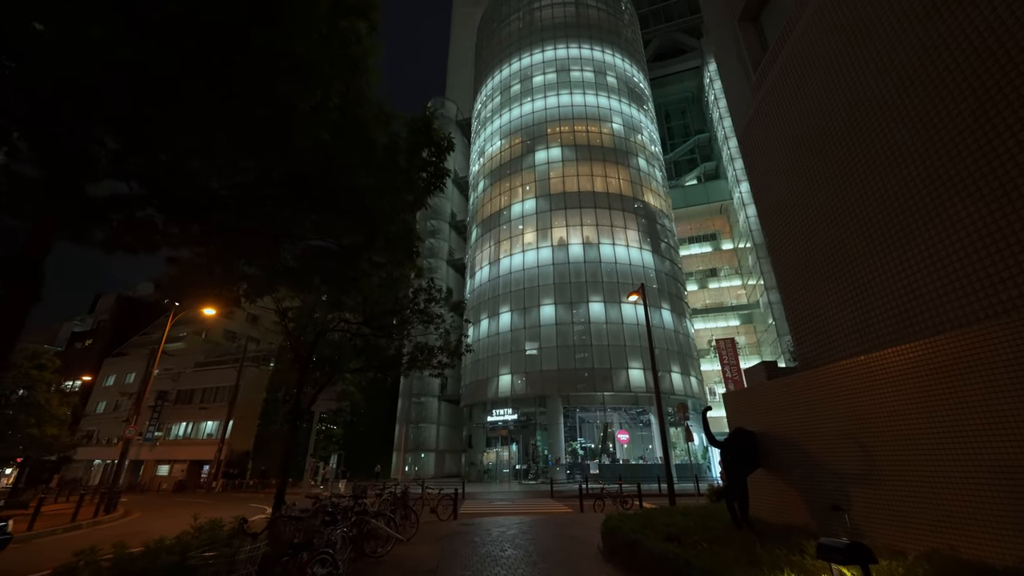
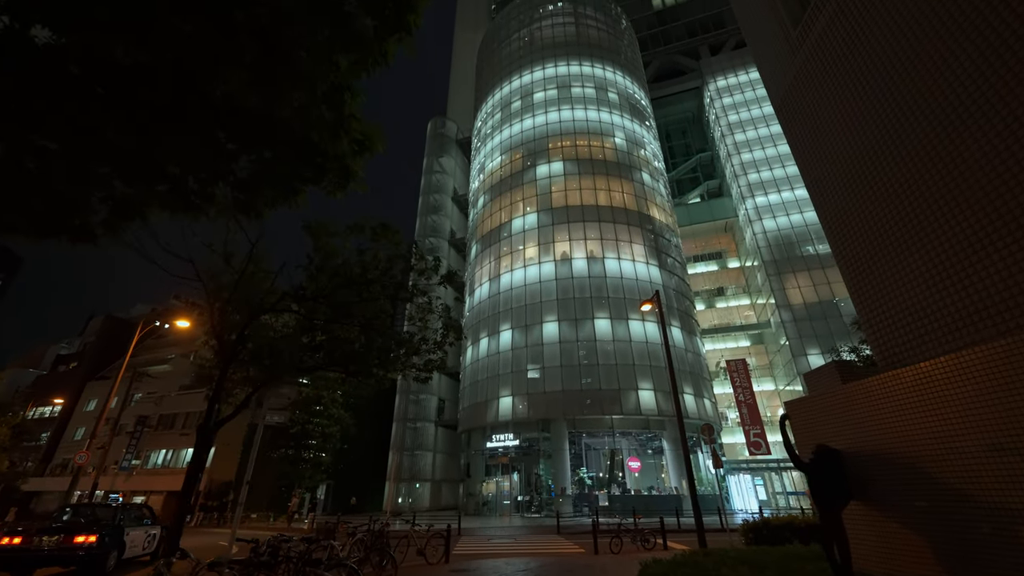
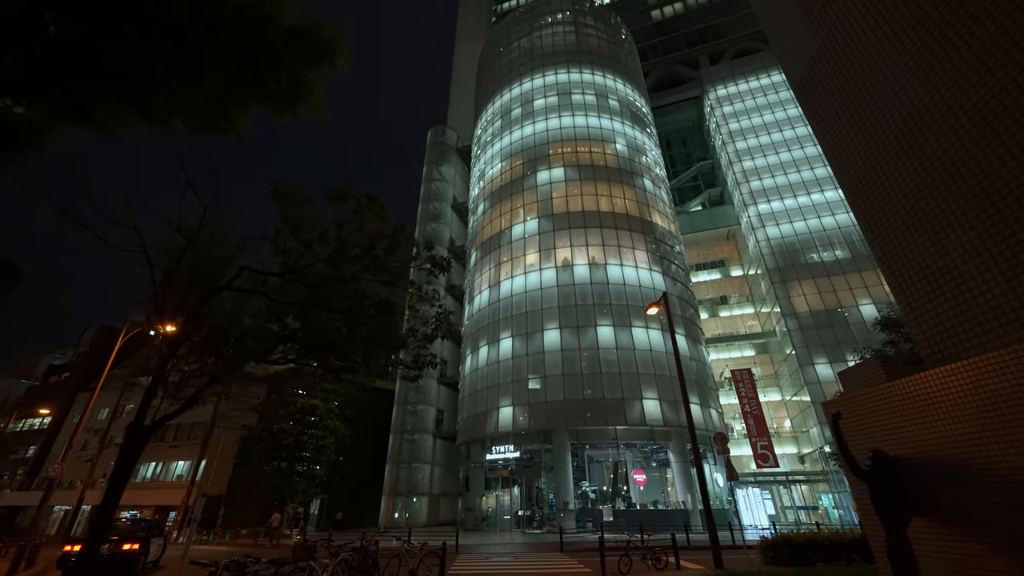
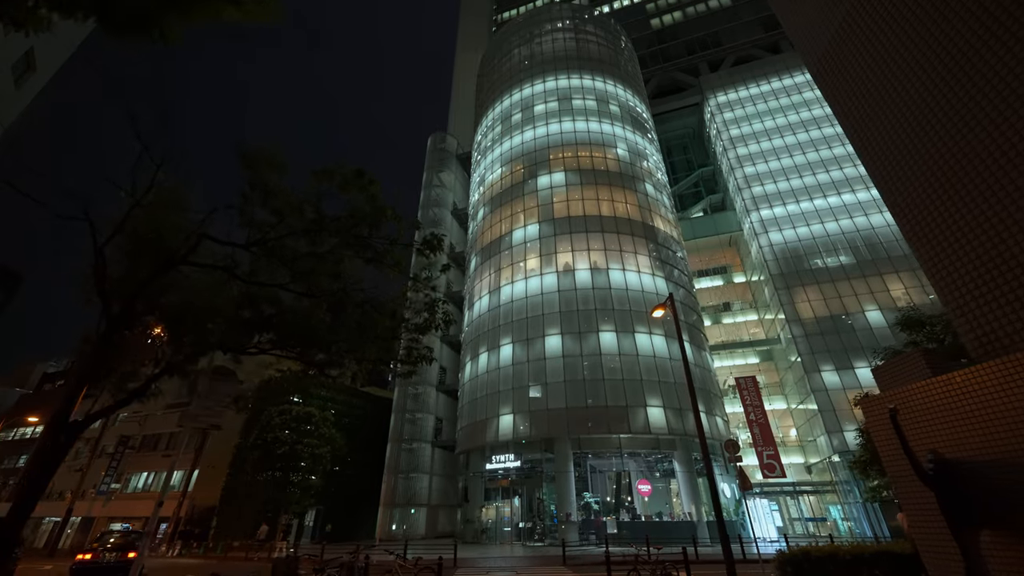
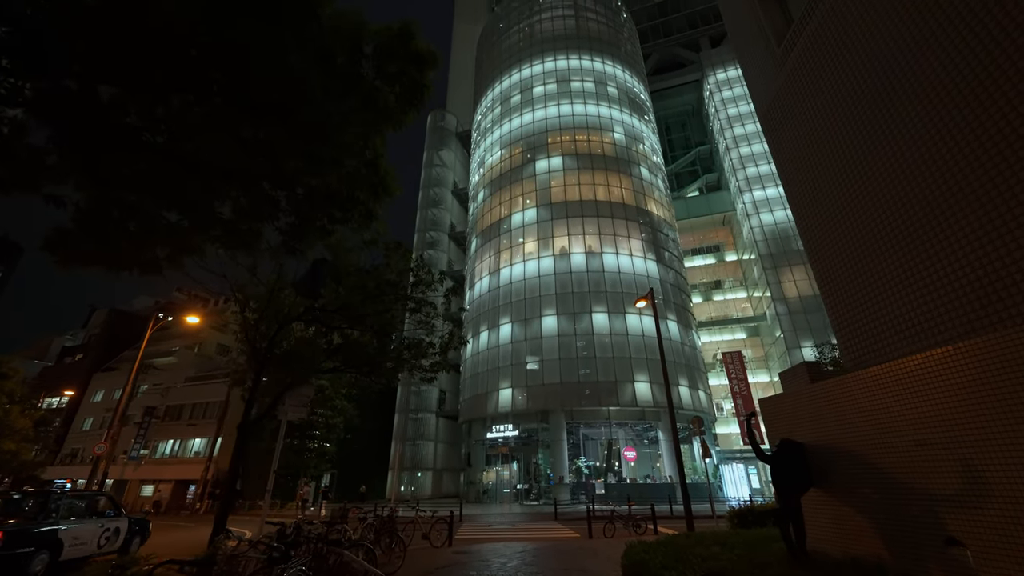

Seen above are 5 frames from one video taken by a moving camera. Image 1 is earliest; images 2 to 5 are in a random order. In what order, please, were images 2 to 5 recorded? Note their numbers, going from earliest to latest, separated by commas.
5, 2, 3, 4
